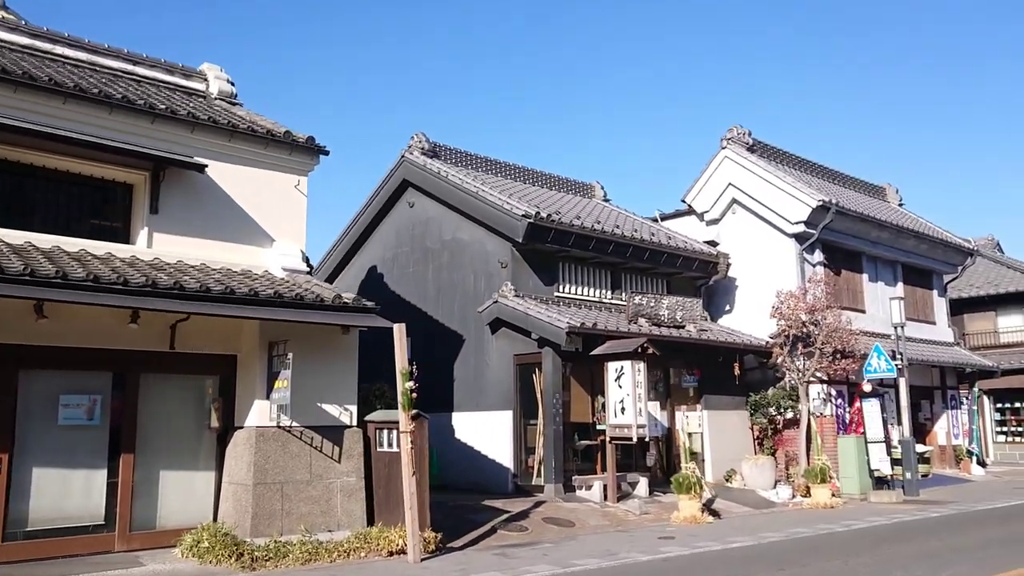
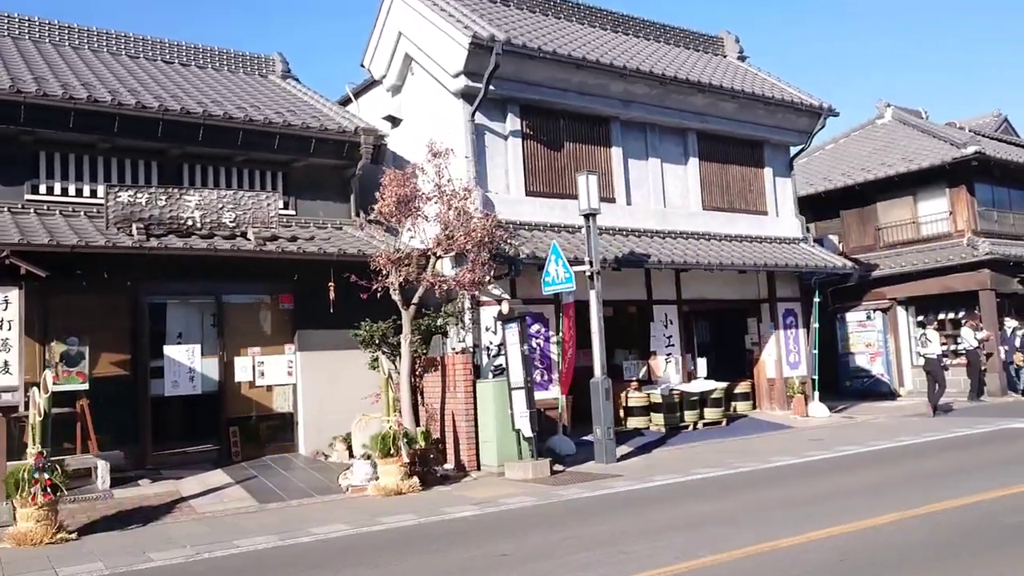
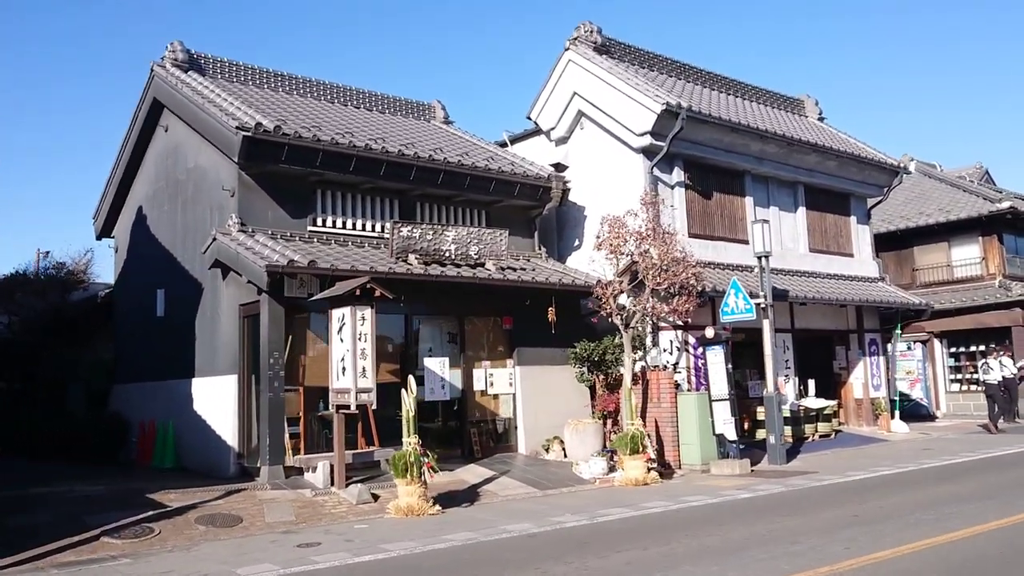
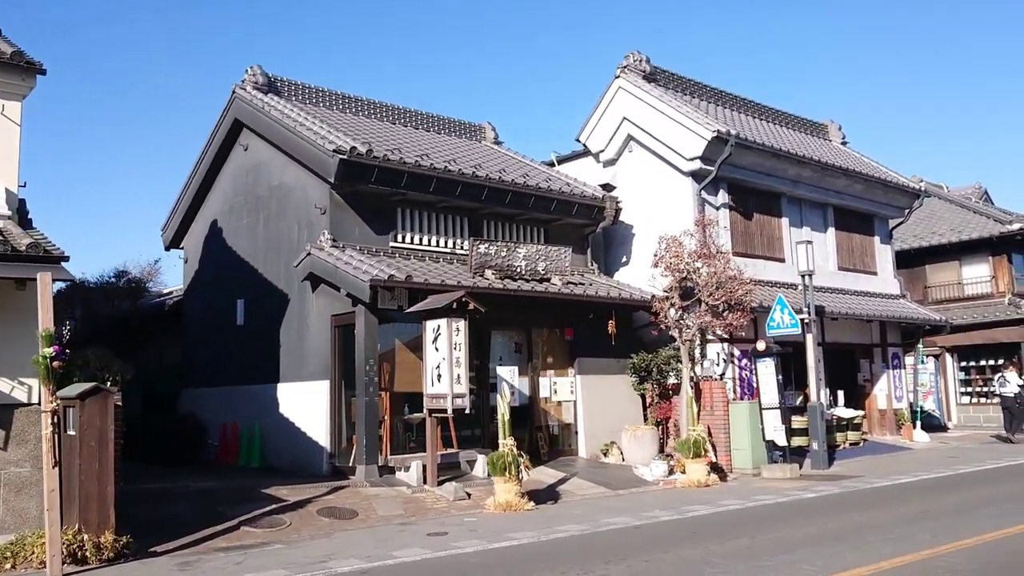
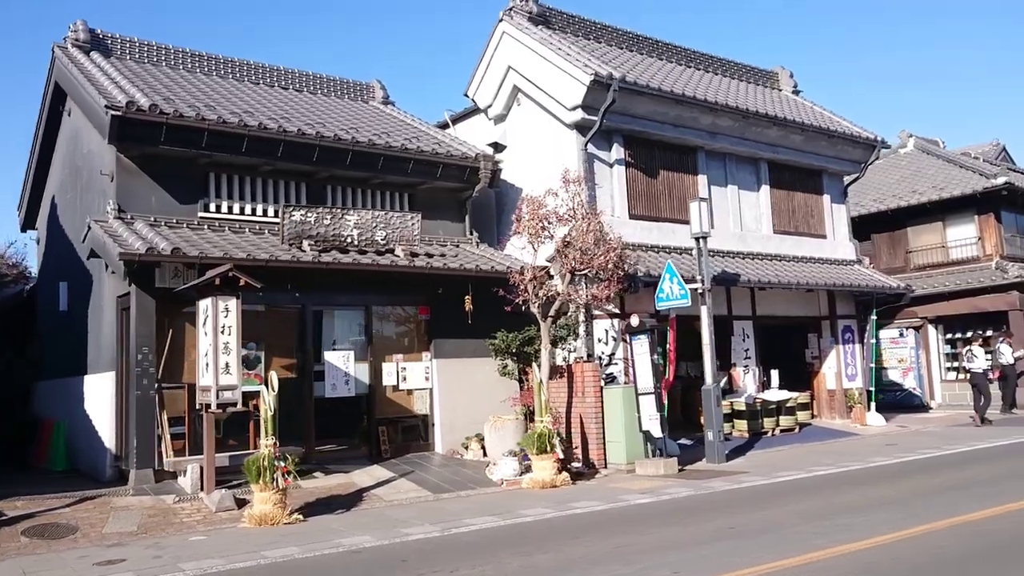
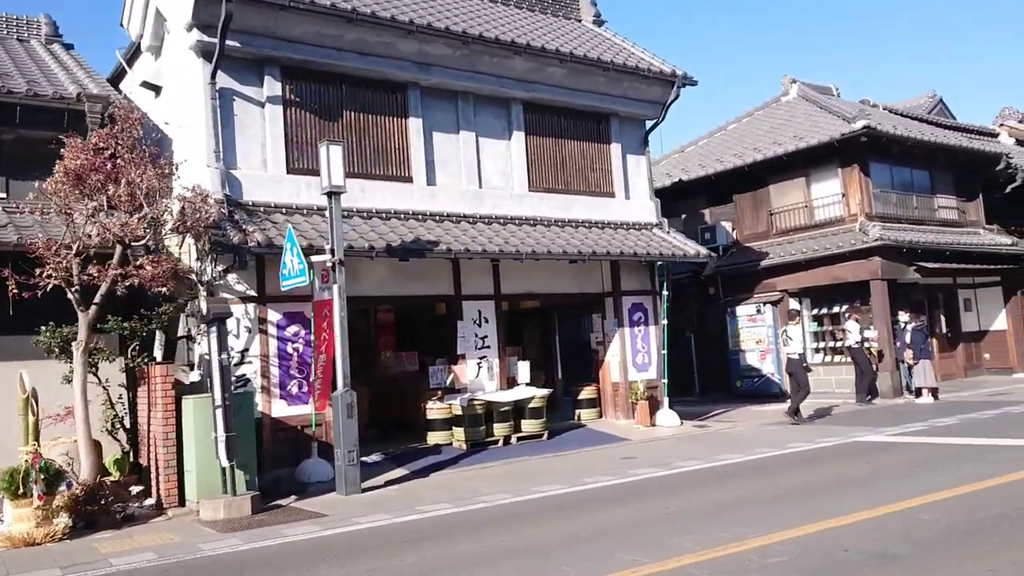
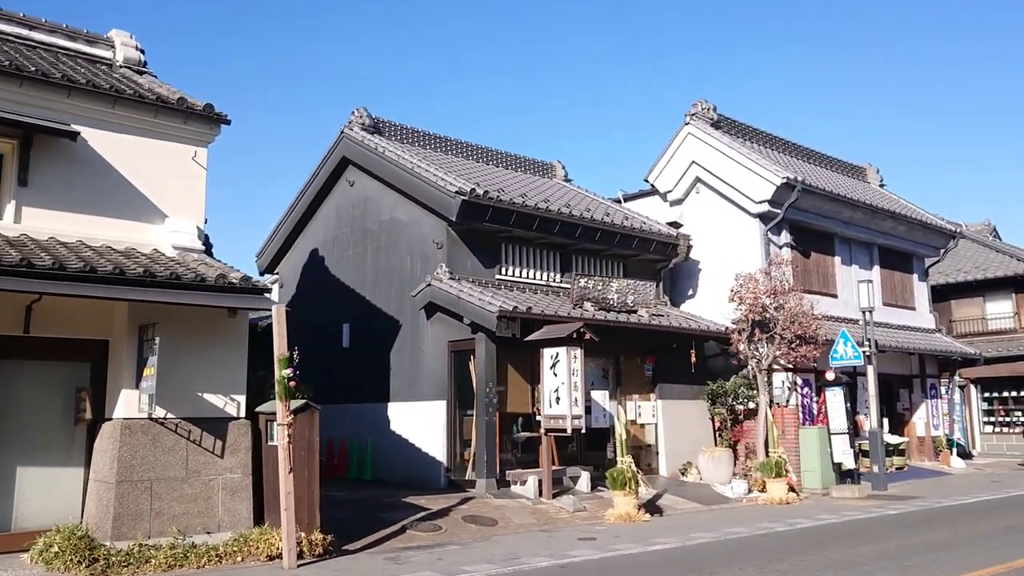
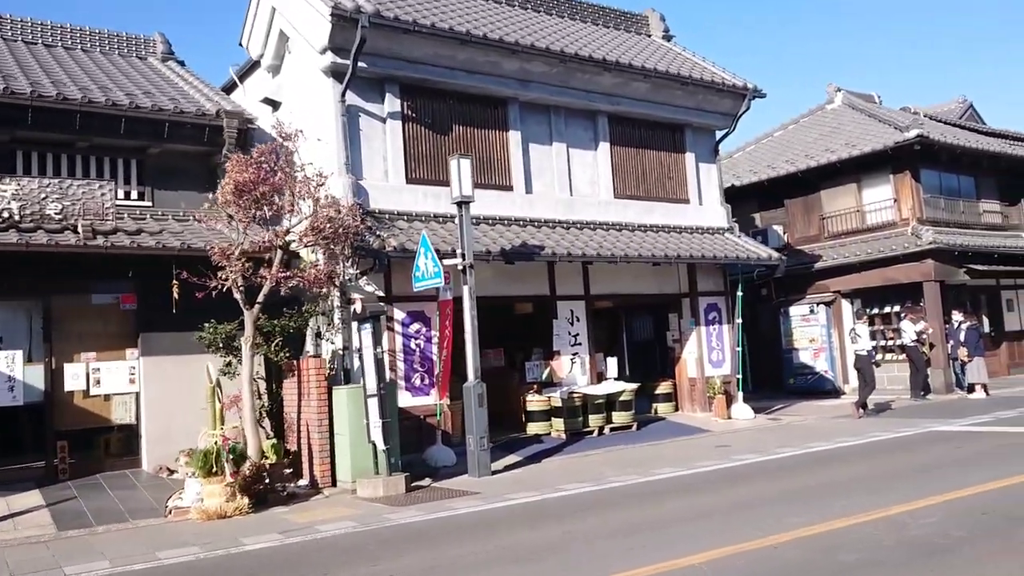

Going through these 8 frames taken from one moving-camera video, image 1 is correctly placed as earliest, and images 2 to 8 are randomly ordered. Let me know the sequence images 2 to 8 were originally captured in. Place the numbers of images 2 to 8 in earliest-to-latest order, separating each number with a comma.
7, 4, 3, 5, 2, 8, 6
